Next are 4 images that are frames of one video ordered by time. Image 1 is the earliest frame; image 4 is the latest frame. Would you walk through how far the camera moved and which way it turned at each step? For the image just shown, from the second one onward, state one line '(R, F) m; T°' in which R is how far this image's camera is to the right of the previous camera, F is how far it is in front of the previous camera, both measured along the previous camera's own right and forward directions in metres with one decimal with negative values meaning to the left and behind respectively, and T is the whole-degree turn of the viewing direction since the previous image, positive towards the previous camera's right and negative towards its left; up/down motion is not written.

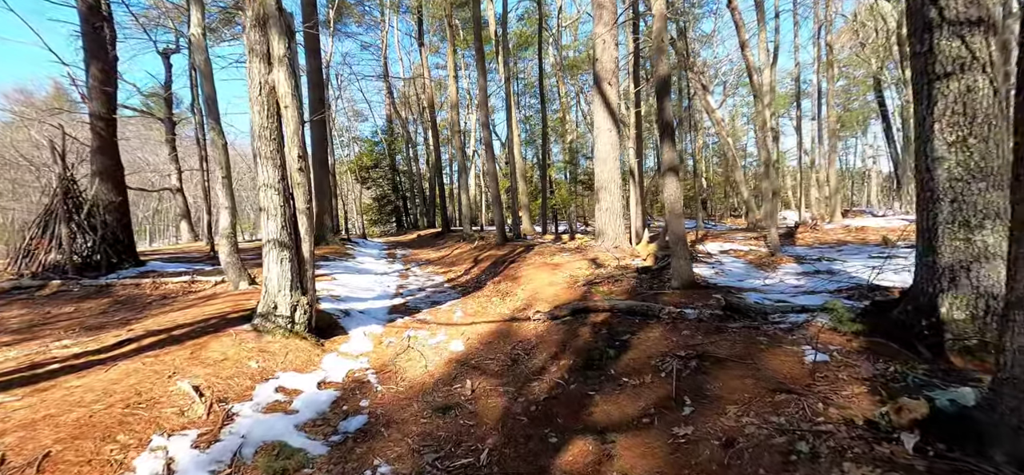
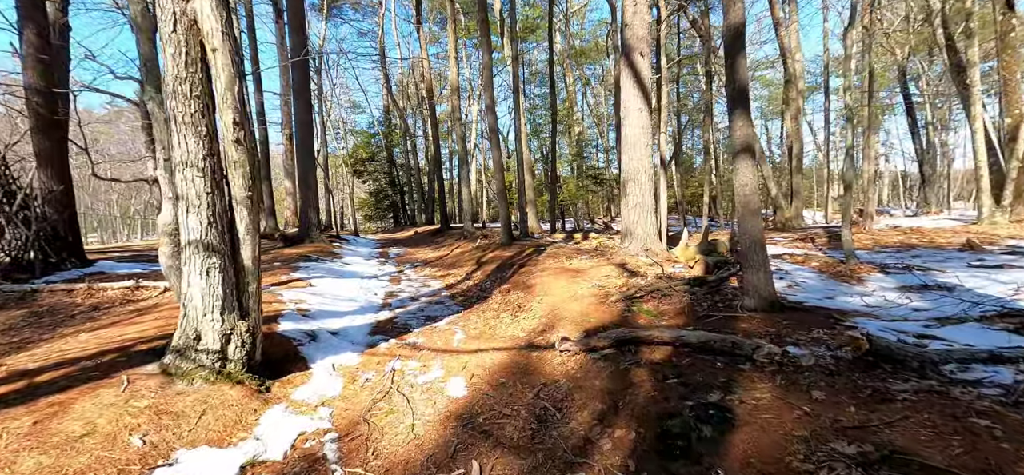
(-0.2, +1.6) m; 0°
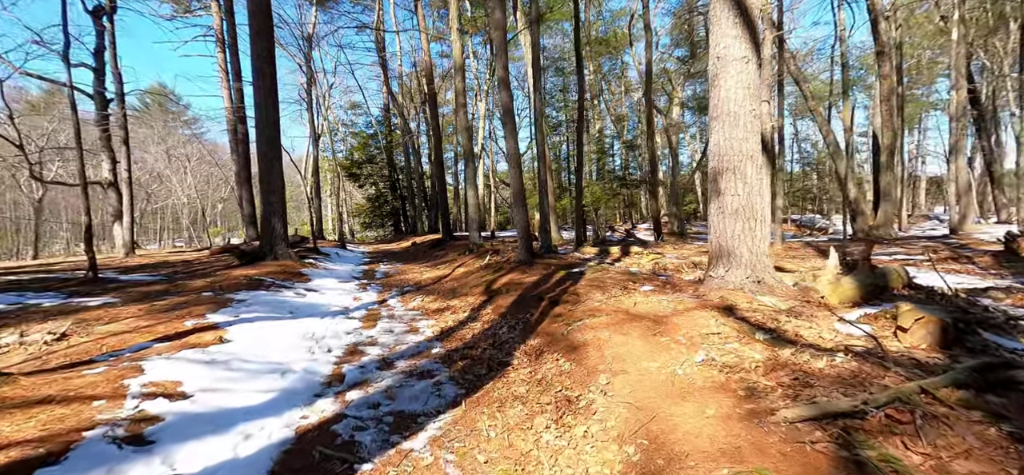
(-0.2, +3.1) m; -1°
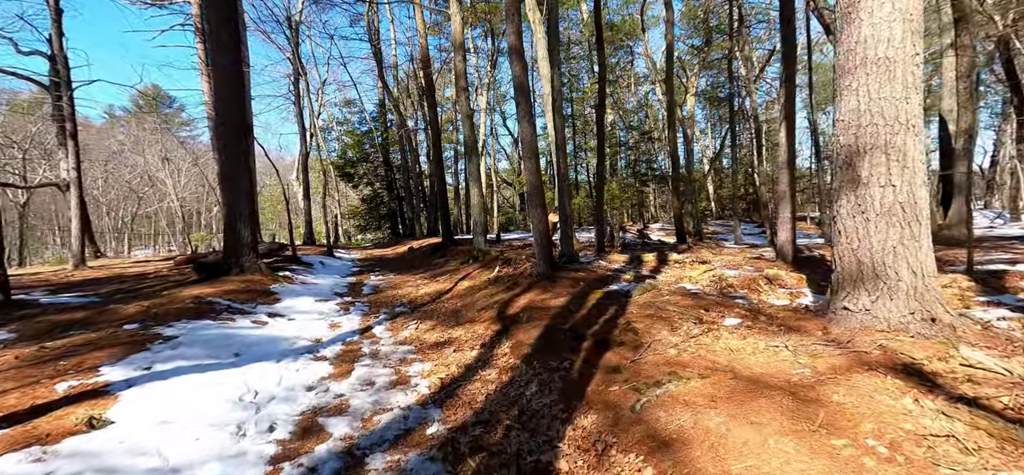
(-0.2, +1.9) m; 0°
